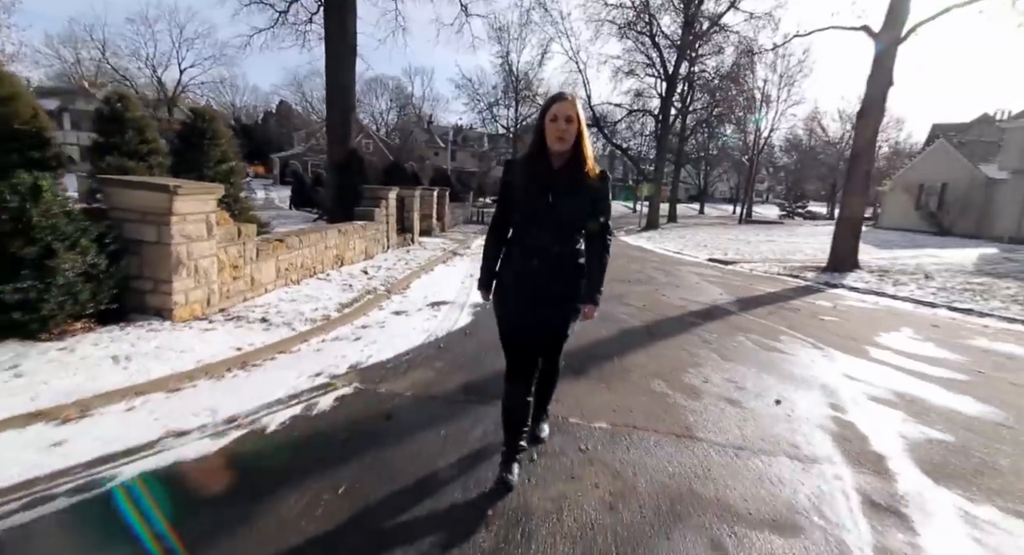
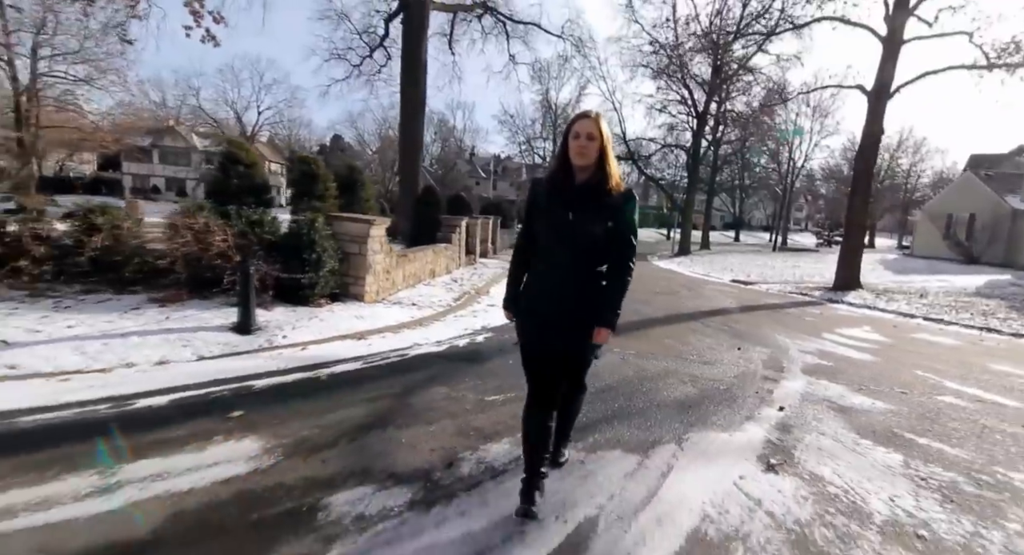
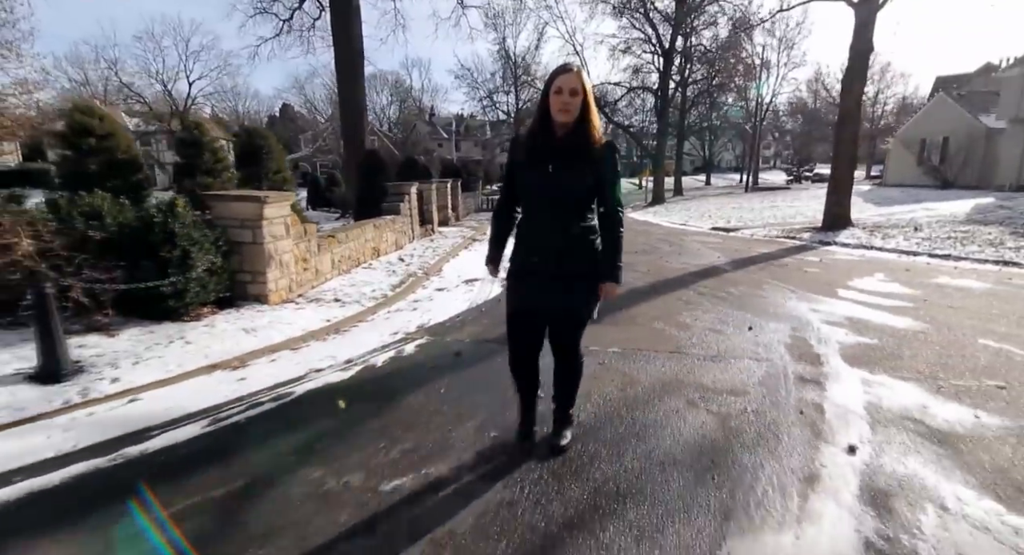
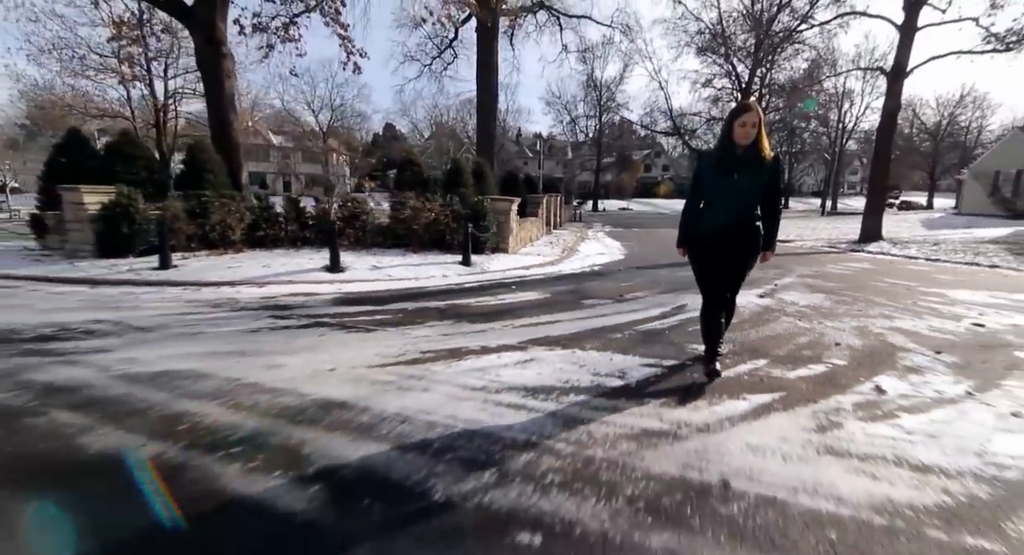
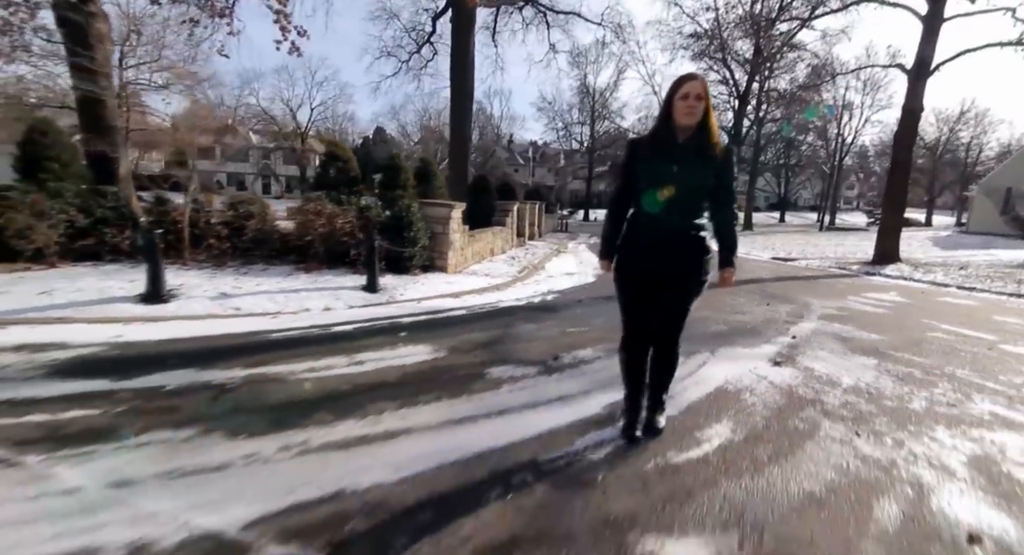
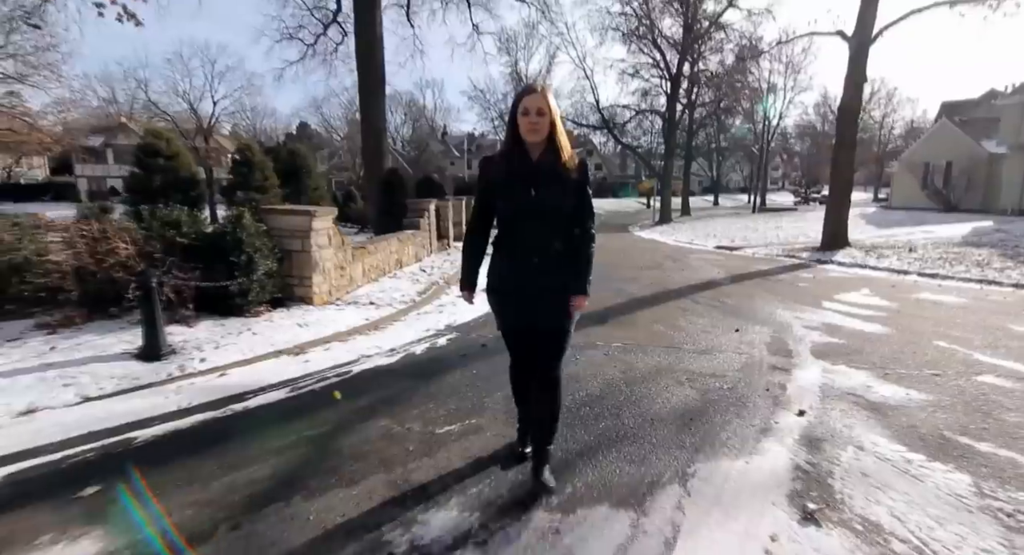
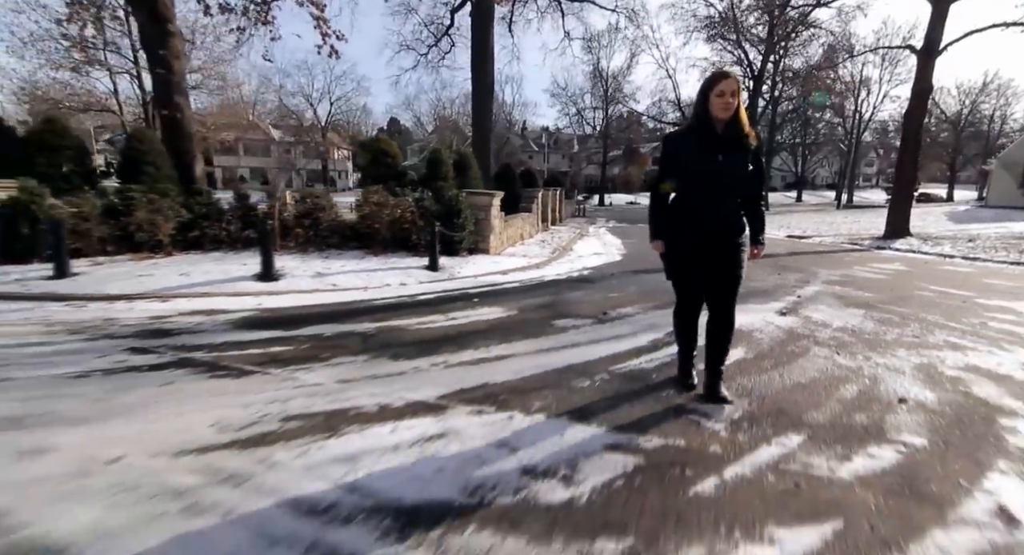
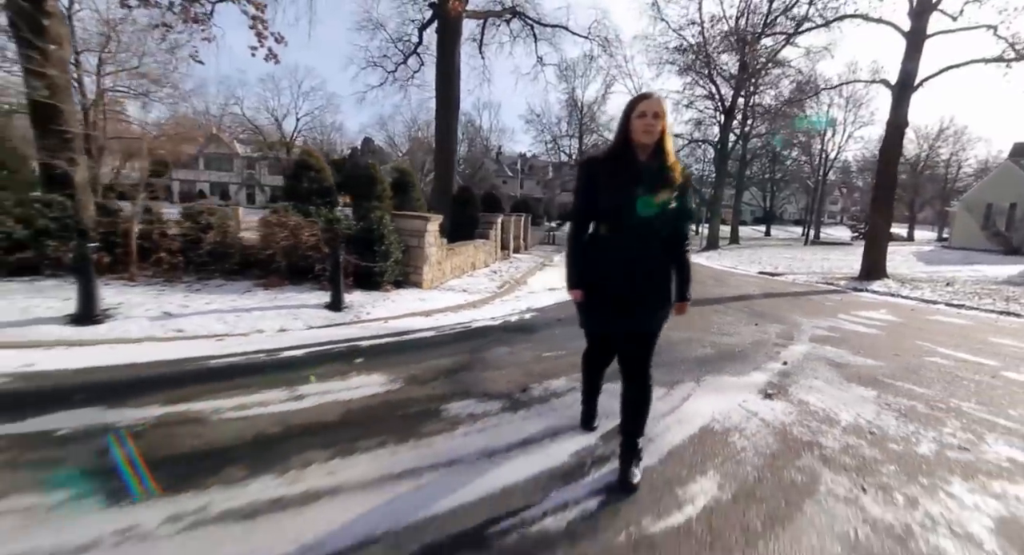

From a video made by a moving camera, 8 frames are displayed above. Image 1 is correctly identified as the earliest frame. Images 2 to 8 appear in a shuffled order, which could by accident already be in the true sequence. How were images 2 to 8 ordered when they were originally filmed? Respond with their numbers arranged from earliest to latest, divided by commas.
3, 6, 2, 8, 5, 7, 4
